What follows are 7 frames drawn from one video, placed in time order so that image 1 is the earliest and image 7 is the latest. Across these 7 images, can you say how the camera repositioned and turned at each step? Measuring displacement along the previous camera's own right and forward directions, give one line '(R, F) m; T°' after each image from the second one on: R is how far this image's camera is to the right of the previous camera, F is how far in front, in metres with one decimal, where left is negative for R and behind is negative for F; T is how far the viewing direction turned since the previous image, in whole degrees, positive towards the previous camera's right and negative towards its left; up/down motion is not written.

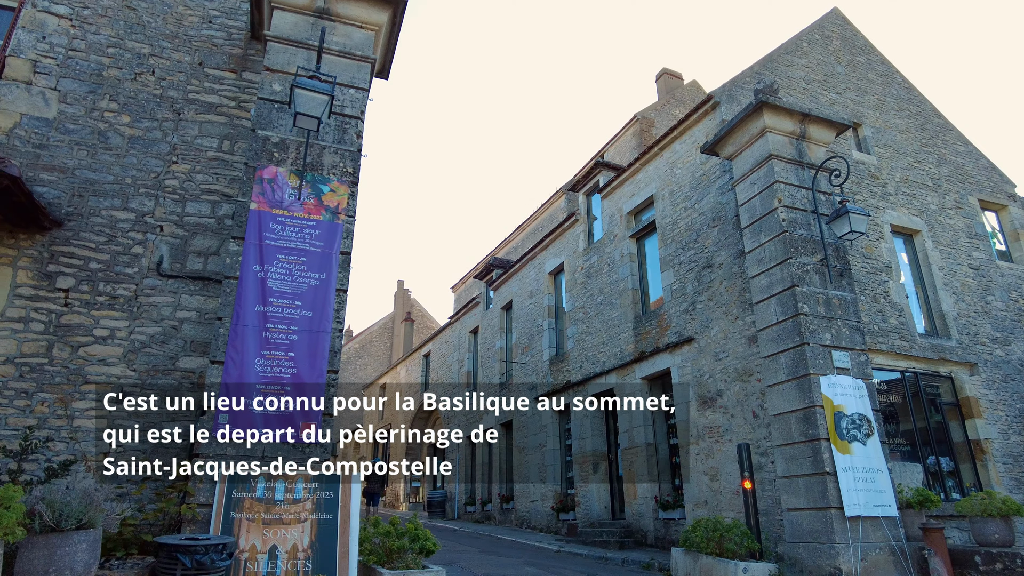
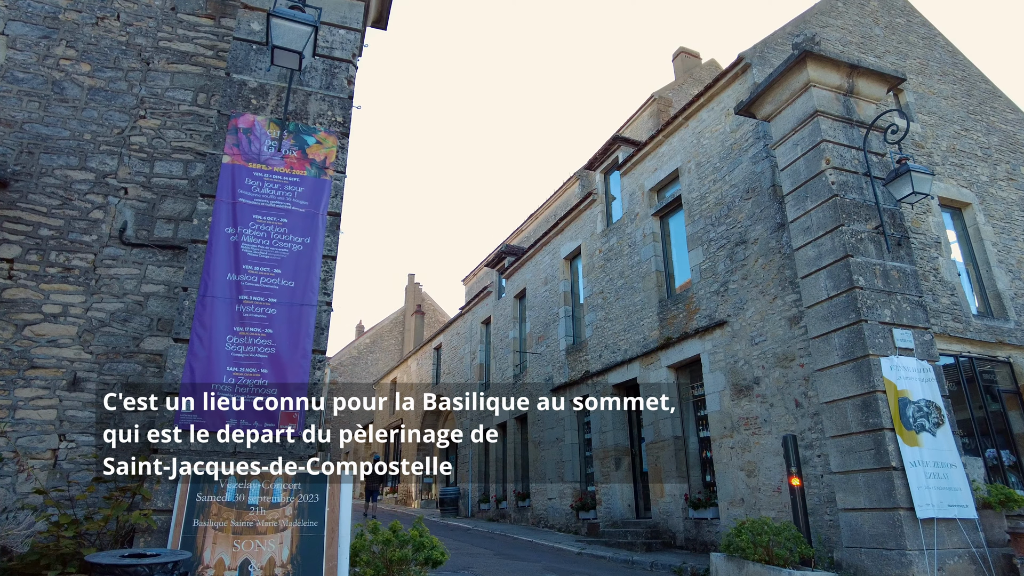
(0.0, +0.8) m; -1°
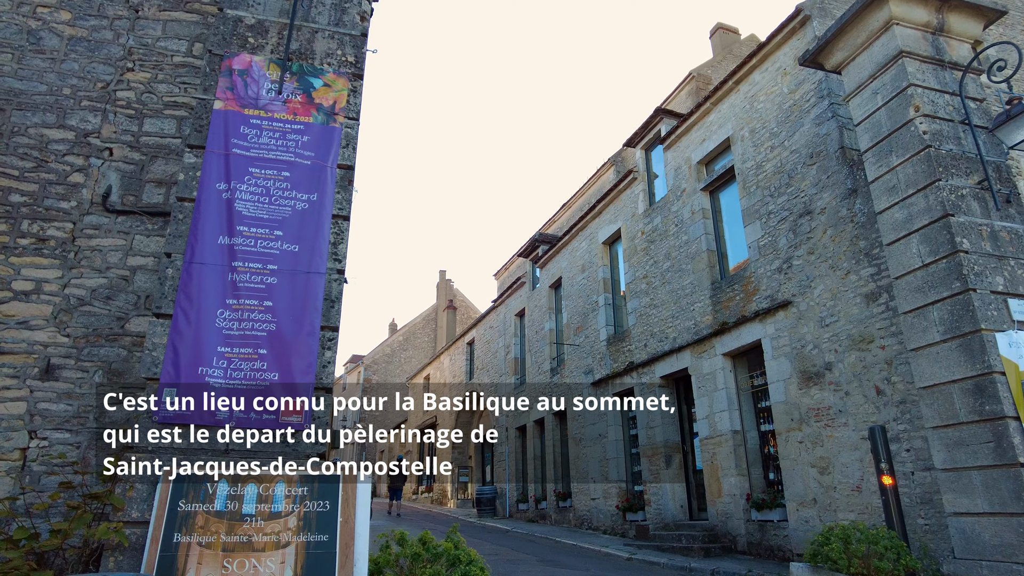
(-0.1, +0.7) m; -3°
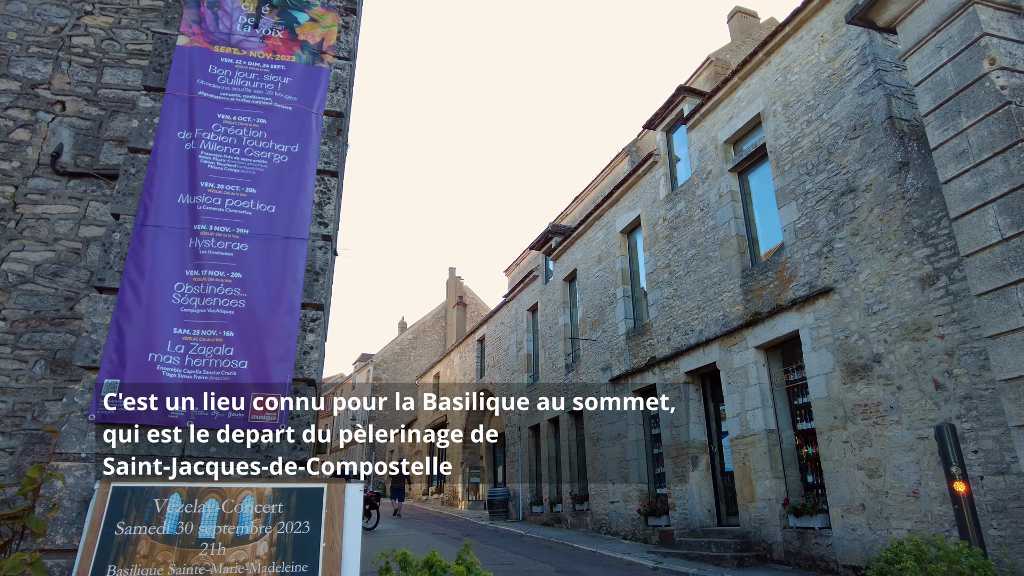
(-0.1, +0.6) m; -1°
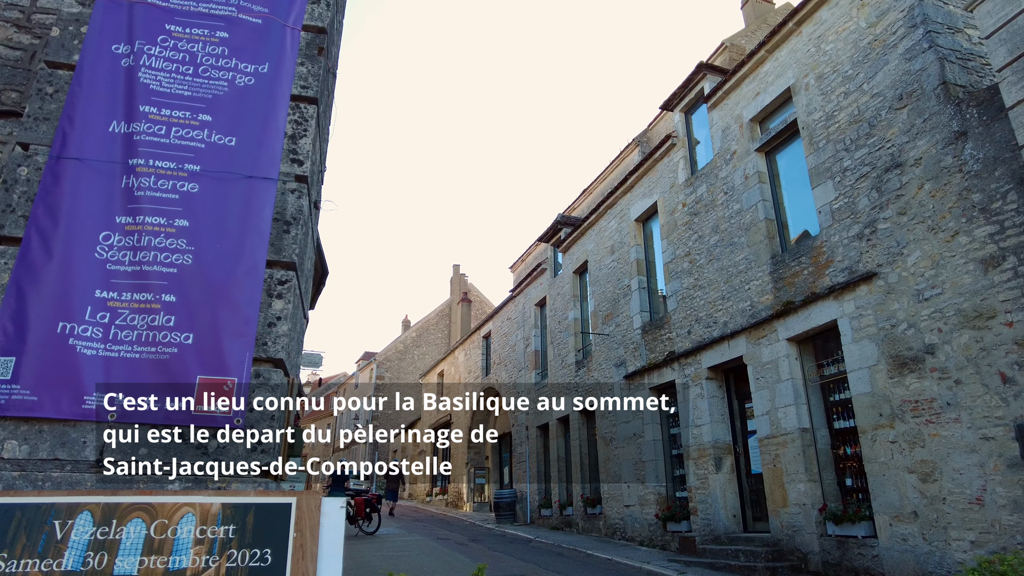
(-0.1, +0.6) m; 0°
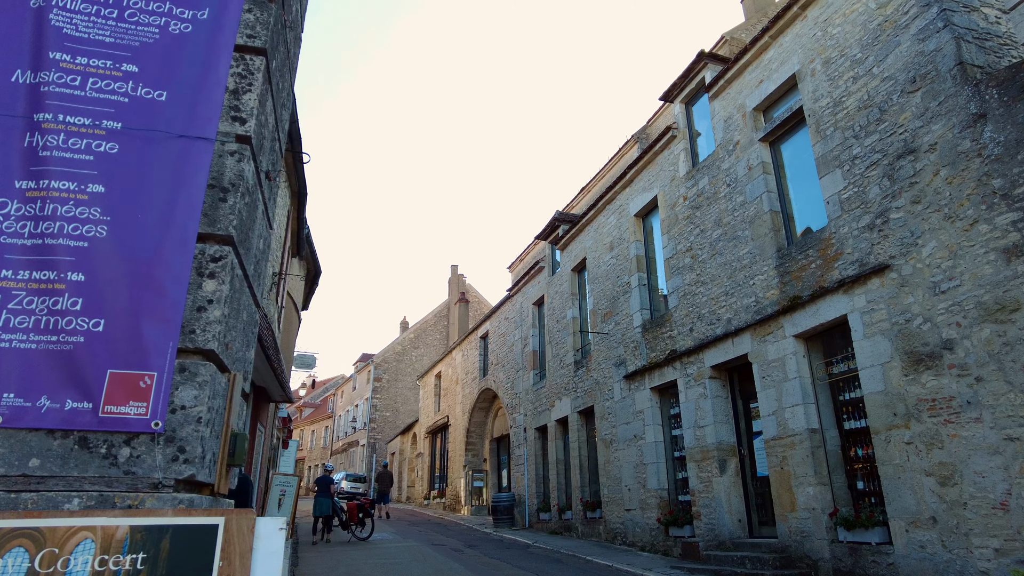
(+0.1, +0.3) m; 0°
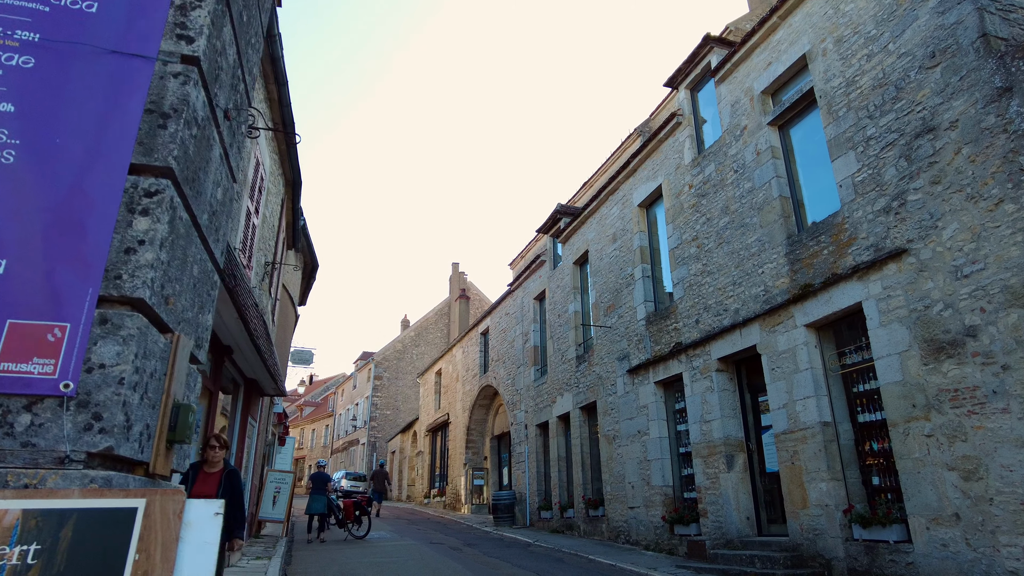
(0.0, +0.3) m; 0°
